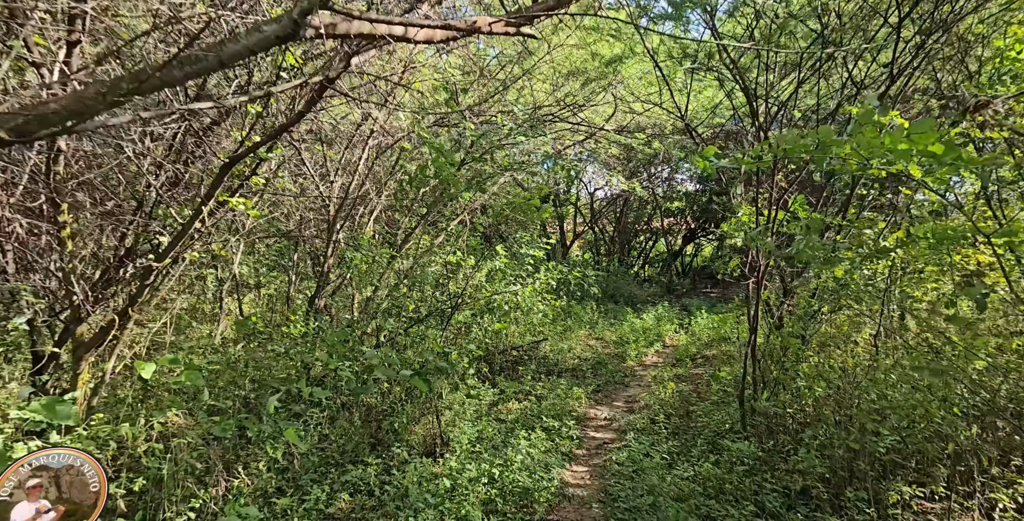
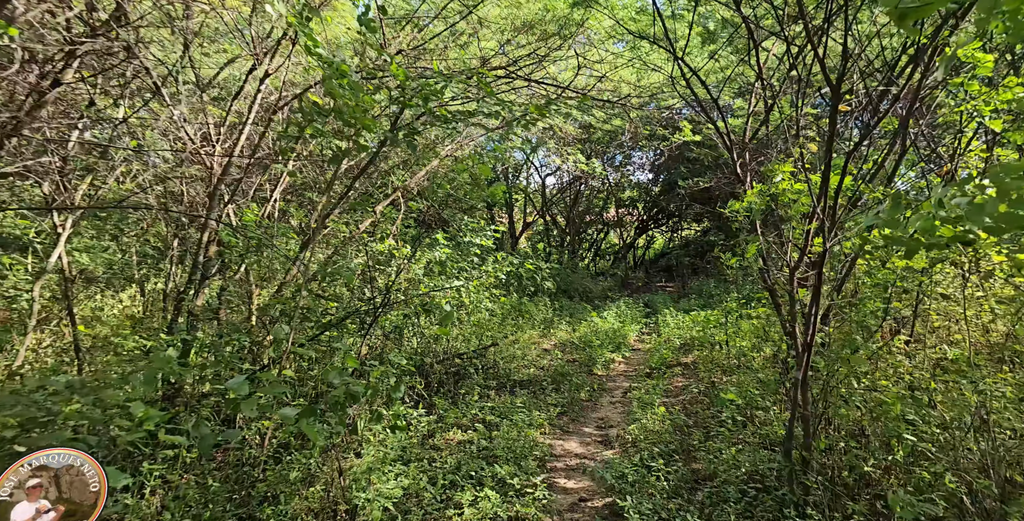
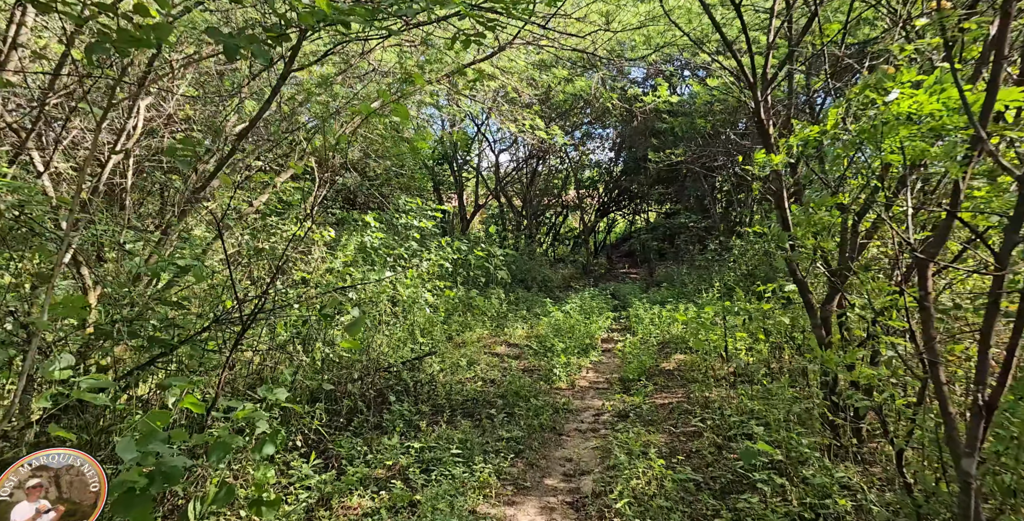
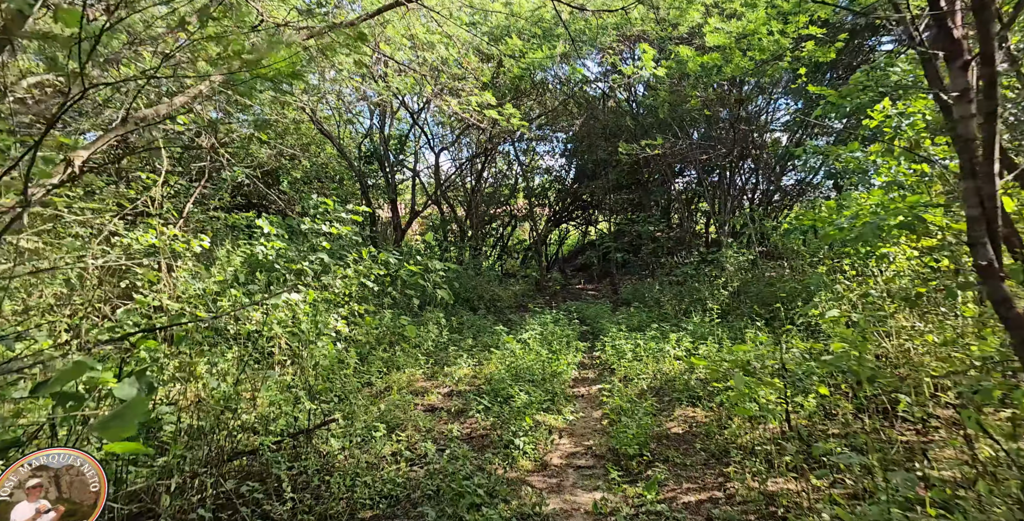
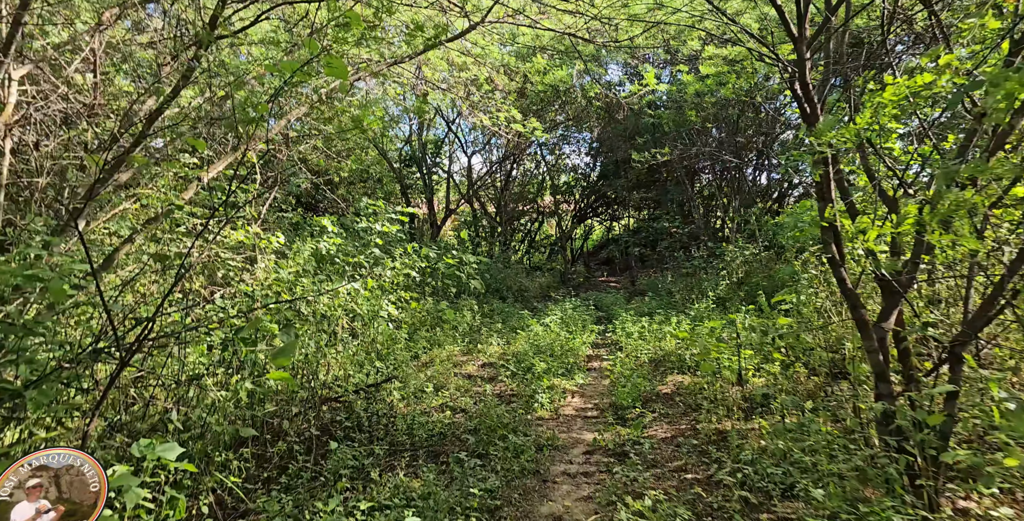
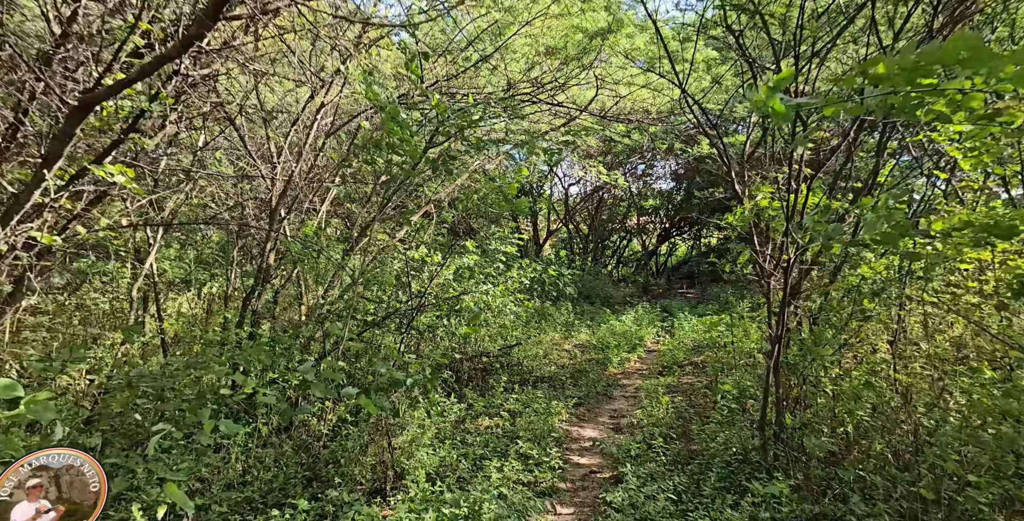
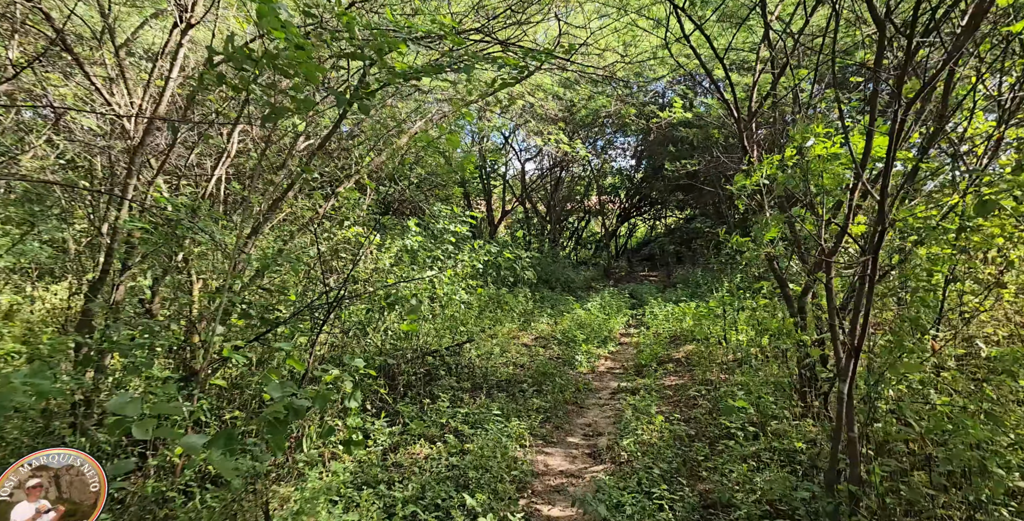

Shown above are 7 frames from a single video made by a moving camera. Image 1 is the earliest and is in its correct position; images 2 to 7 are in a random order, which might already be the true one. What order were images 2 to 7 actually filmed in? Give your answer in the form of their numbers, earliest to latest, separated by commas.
6, 2, 7, 3, 5, 4
